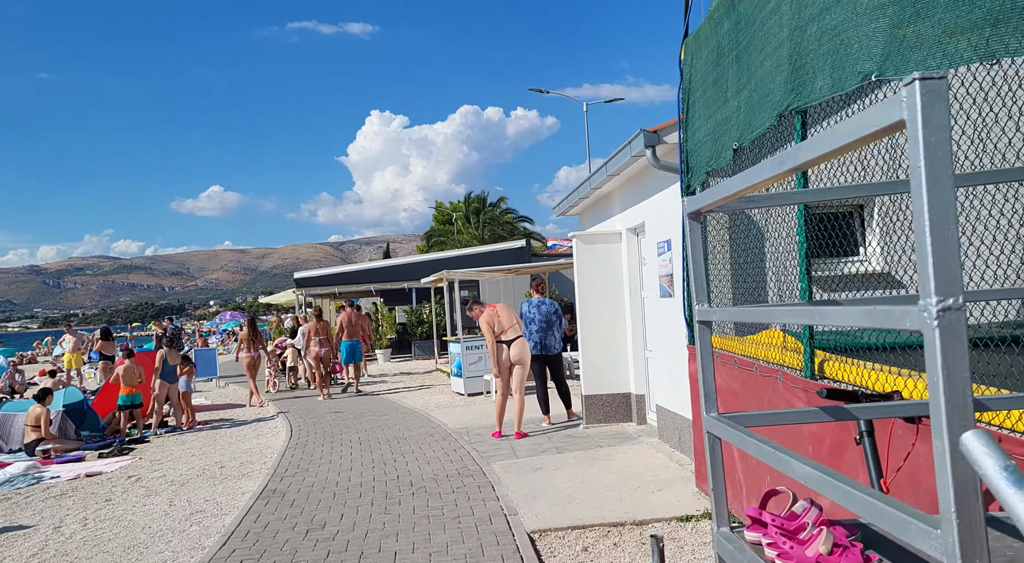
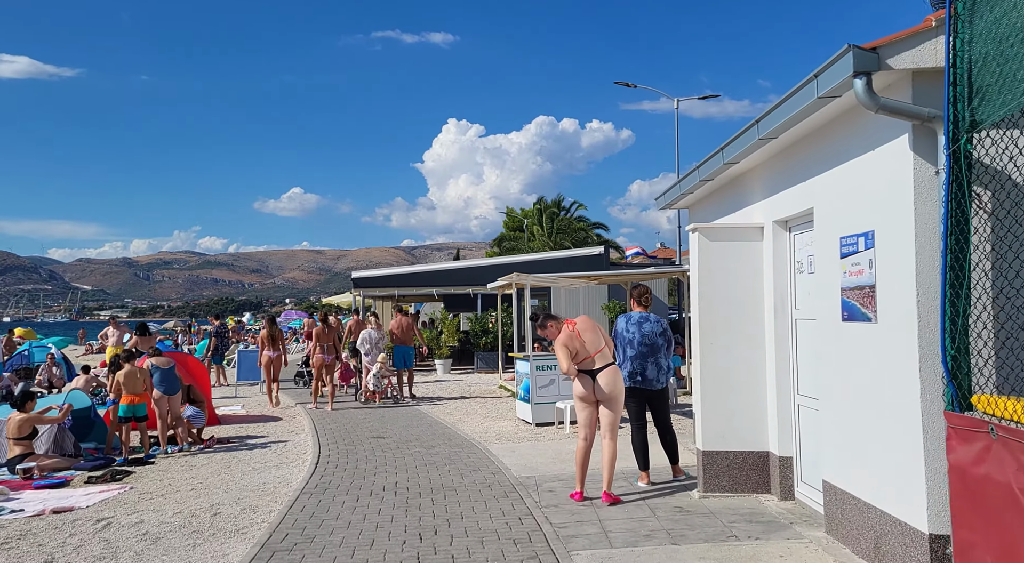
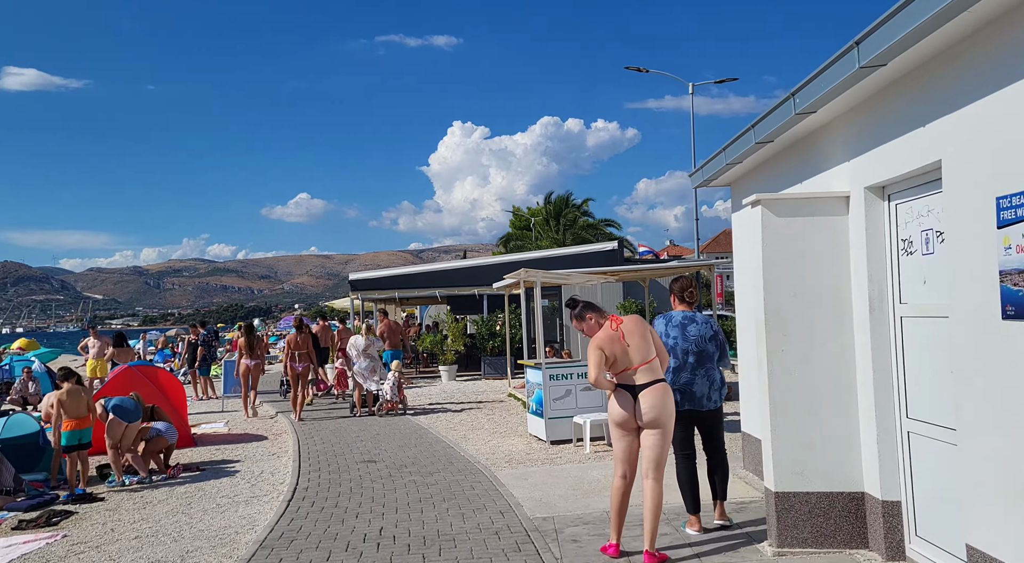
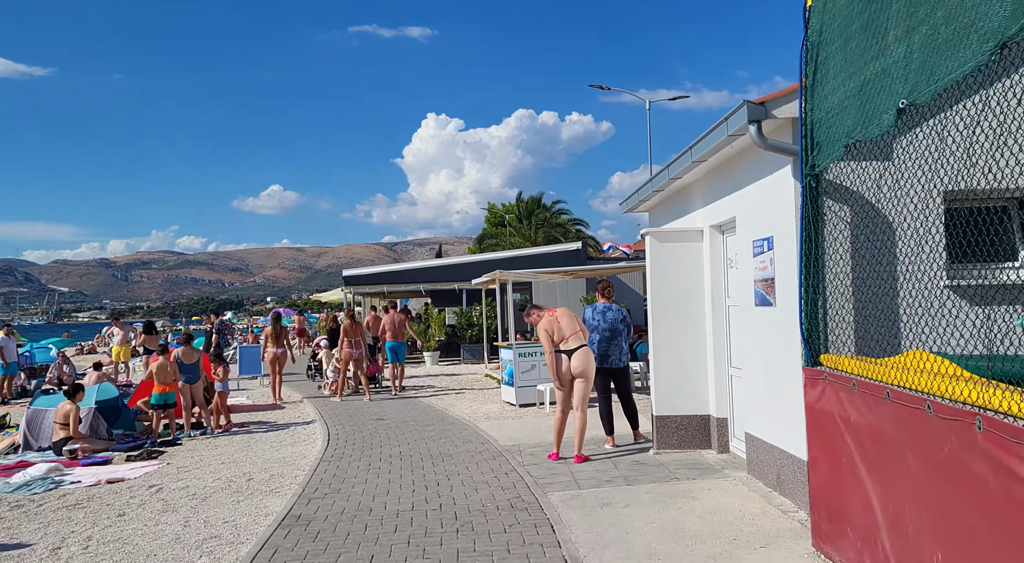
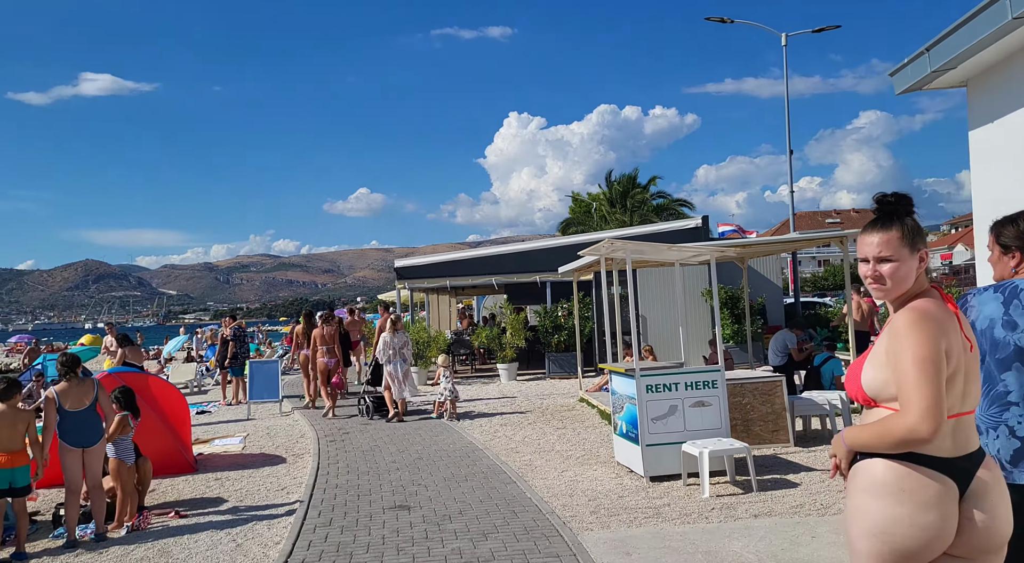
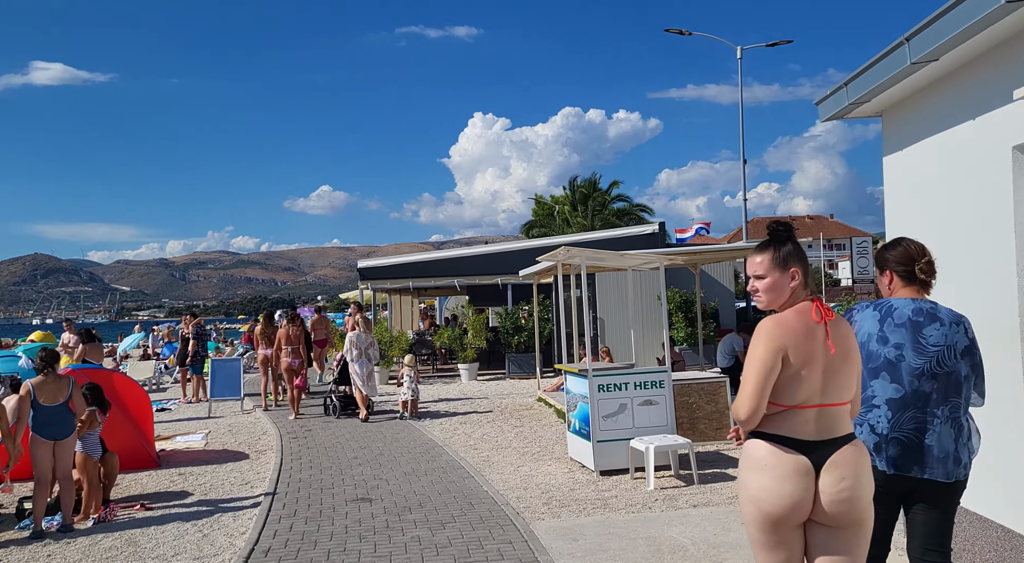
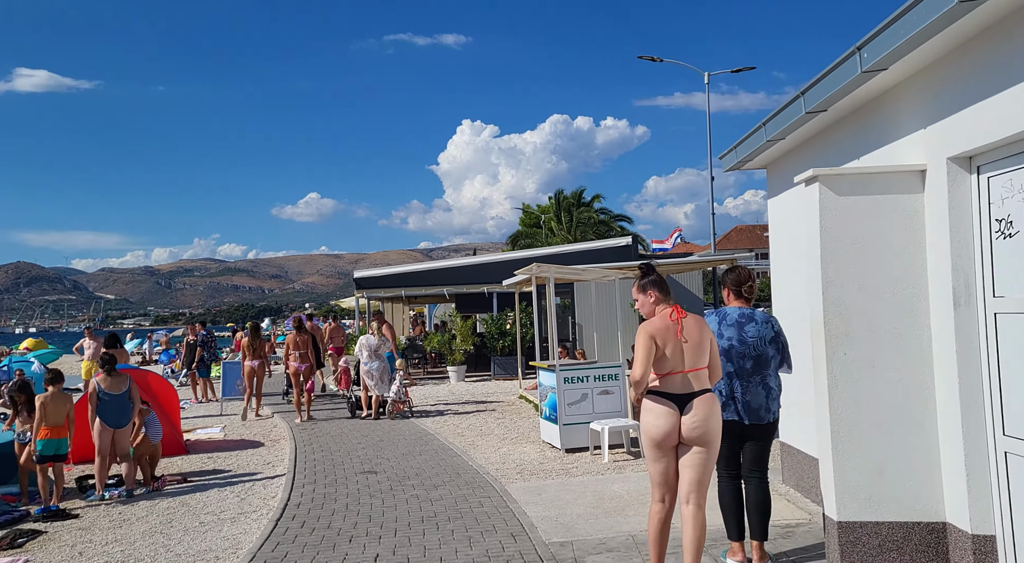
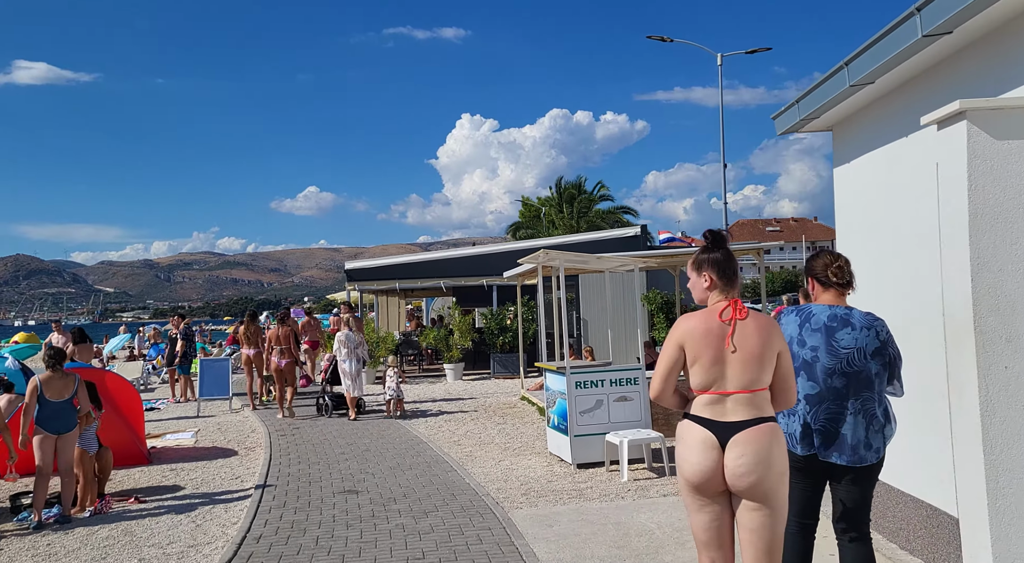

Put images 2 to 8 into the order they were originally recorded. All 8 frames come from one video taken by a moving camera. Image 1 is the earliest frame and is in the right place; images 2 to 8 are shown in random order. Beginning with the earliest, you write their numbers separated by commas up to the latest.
4, 2, 3, 7, 8, 6, 5
